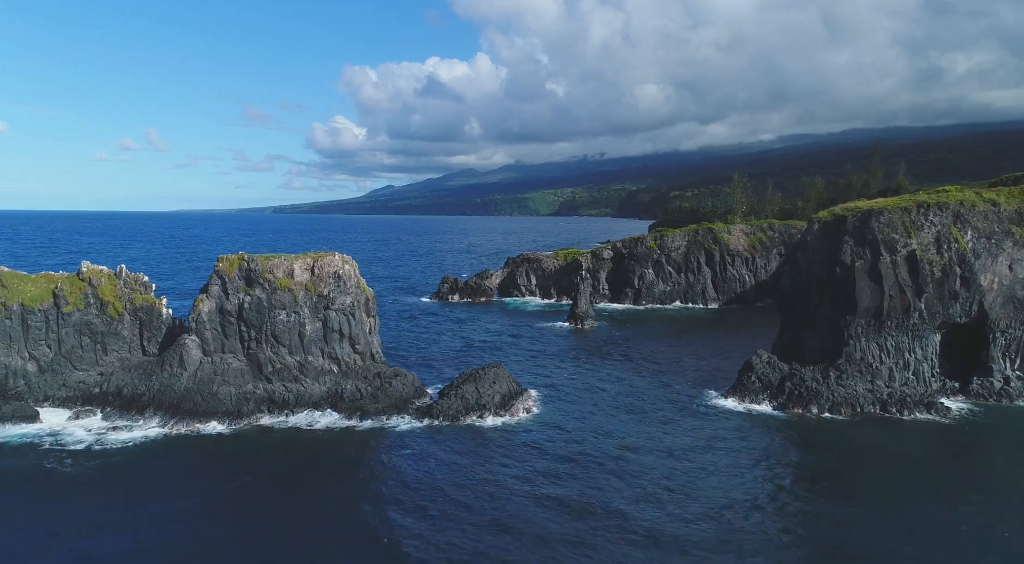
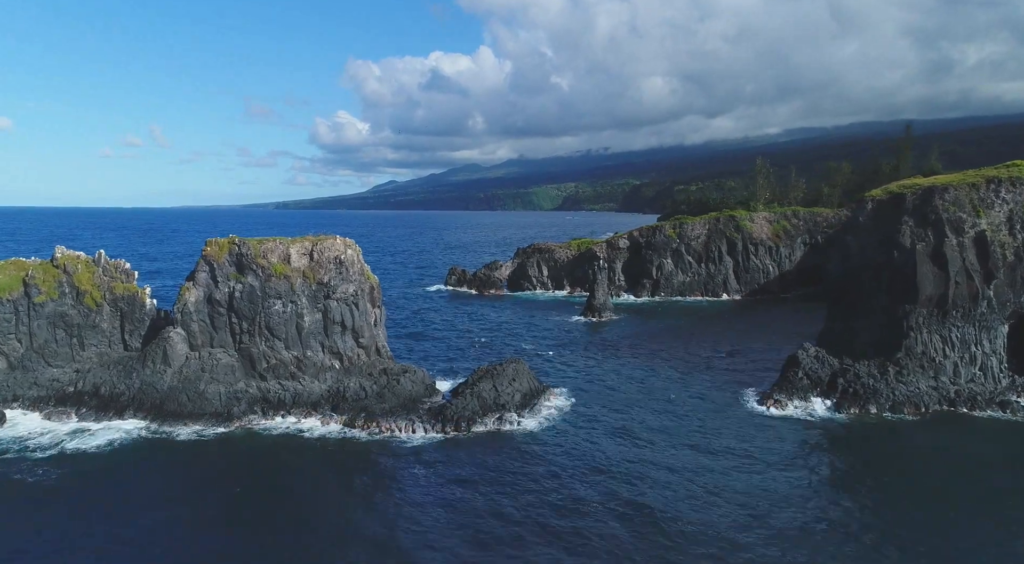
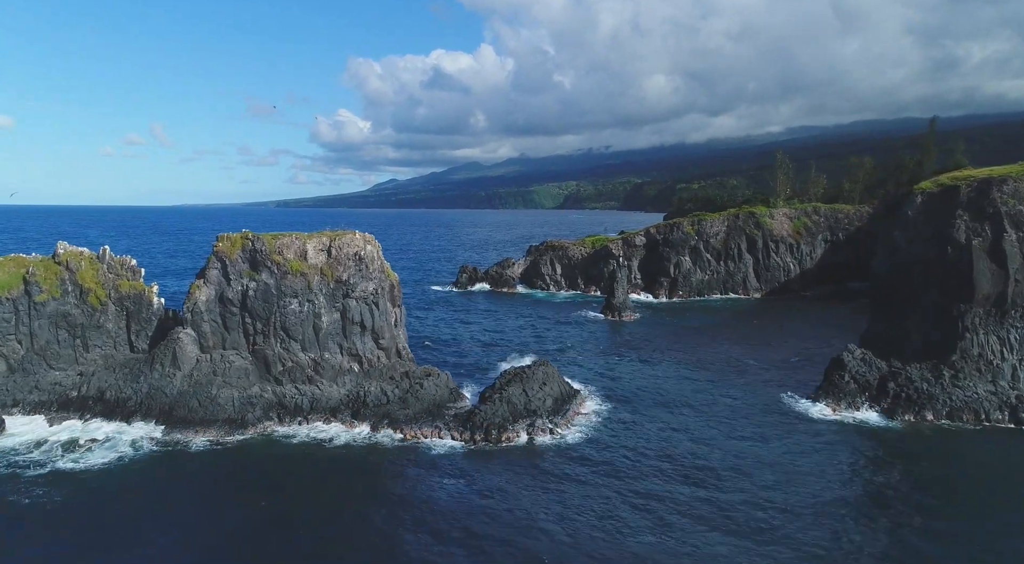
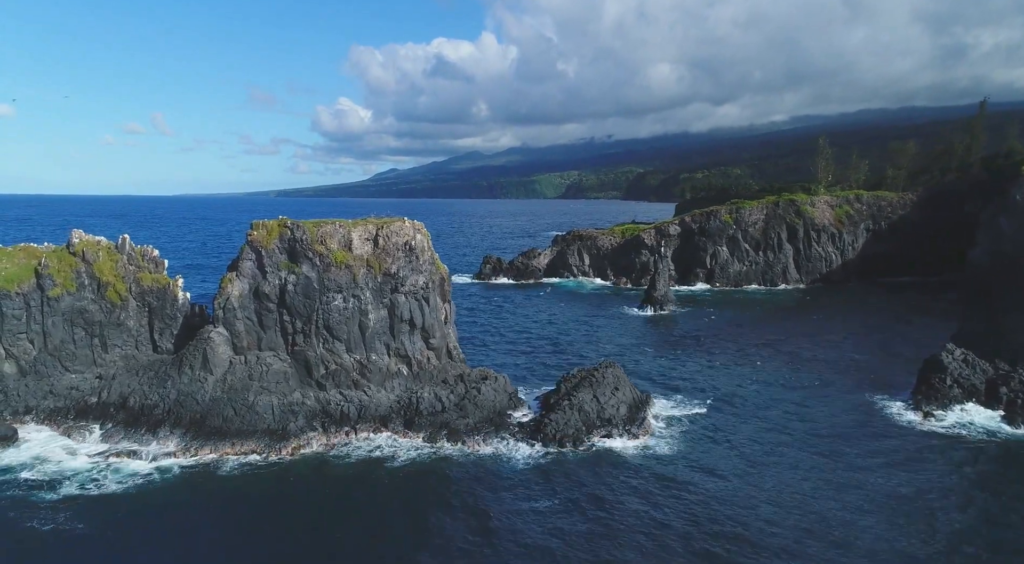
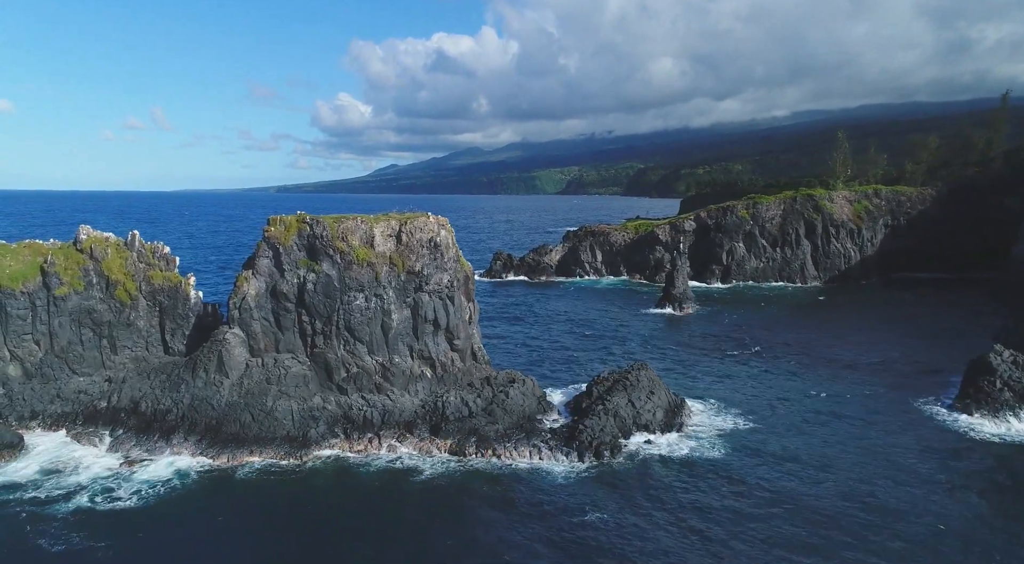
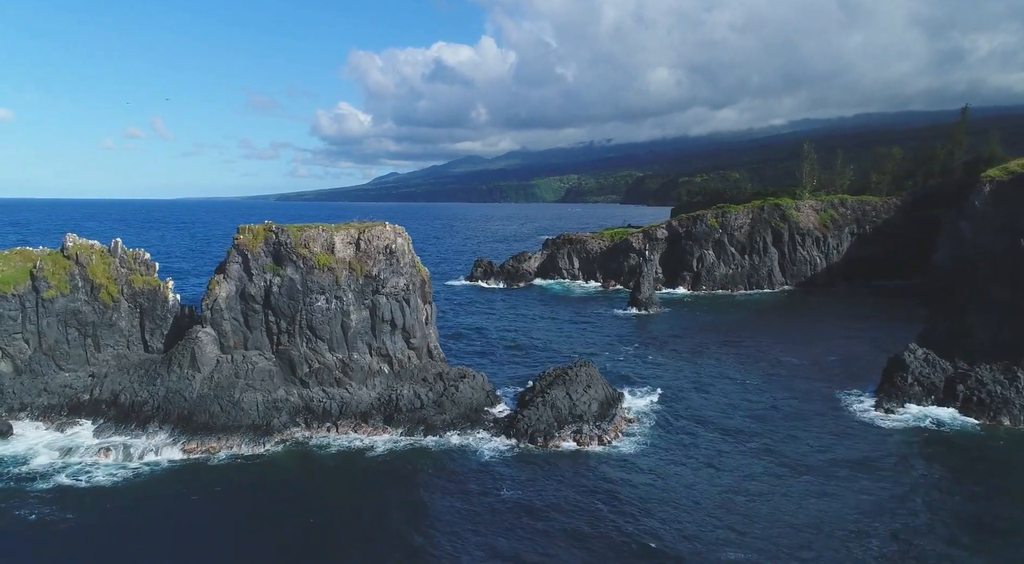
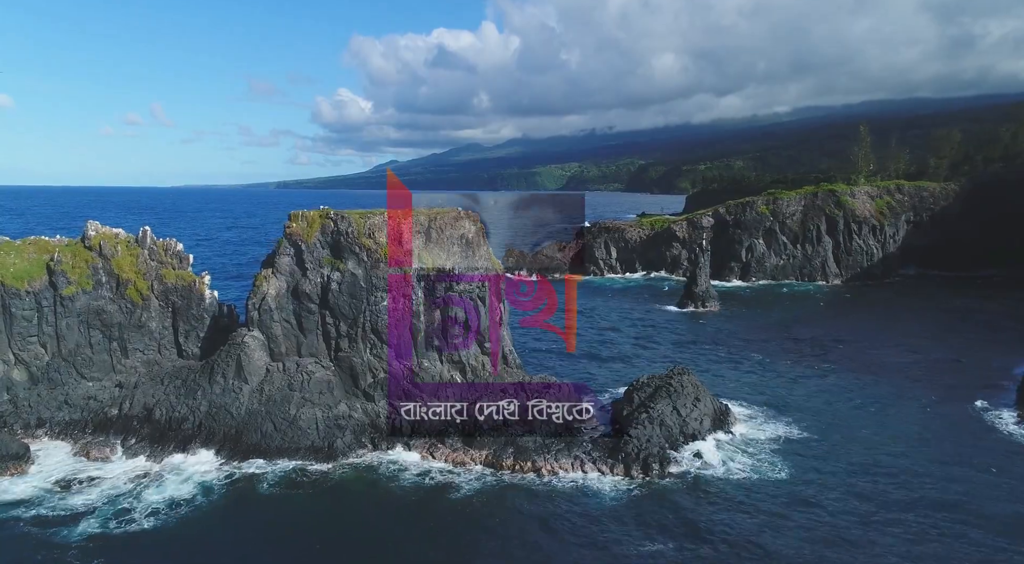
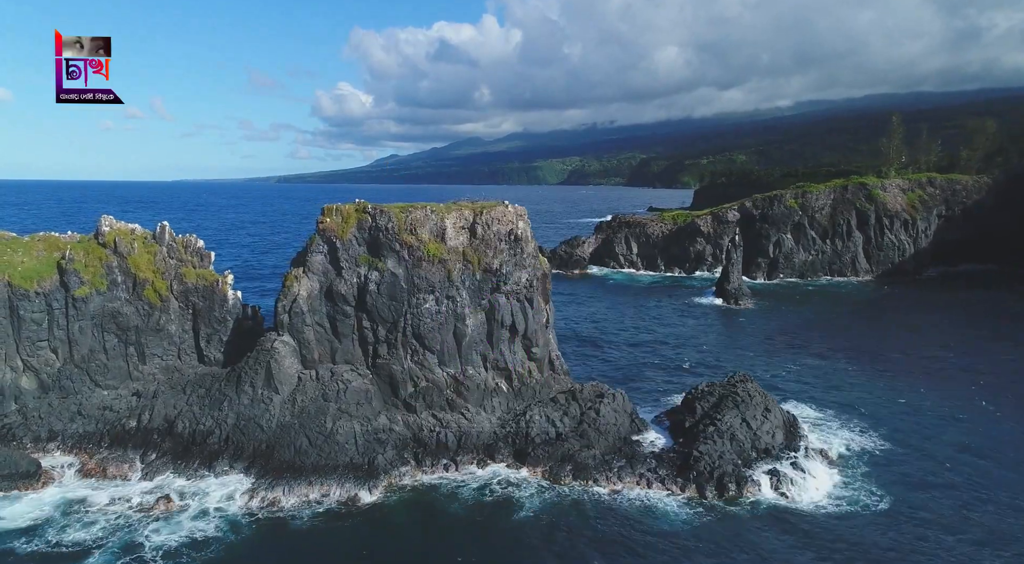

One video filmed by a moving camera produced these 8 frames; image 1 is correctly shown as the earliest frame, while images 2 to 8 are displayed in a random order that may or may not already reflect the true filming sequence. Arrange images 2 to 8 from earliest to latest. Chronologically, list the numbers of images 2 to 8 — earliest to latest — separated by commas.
2, 3, 6, 4, 5, 7, 8
